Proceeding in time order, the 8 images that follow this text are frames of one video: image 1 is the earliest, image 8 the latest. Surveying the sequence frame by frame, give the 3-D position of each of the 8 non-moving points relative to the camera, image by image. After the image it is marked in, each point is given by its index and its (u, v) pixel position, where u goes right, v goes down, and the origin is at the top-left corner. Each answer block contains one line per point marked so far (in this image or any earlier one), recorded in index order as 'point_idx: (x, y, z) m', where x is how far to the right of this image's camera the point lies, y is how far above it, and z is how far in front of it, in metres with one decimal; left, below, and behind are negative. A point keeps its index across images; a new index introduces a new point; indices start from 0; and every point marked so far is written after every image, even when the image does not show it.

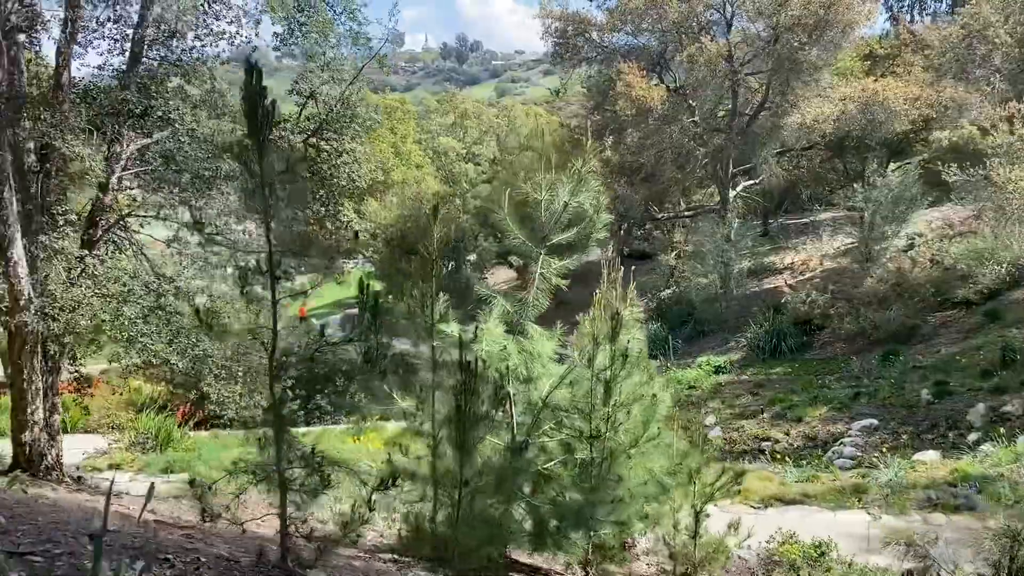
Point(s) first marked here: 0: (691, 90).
0: (+3.7, +4.1, +14.6) m
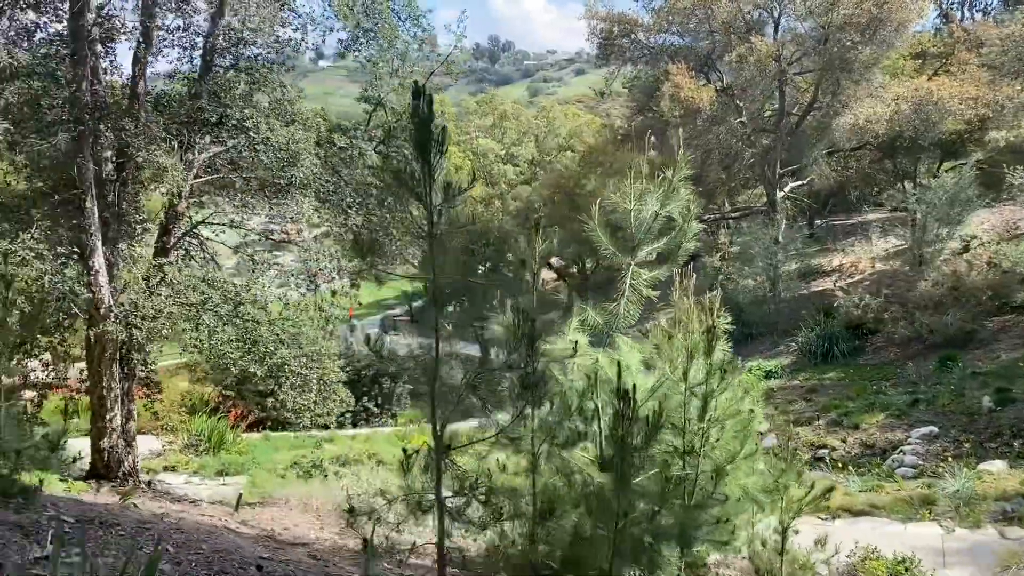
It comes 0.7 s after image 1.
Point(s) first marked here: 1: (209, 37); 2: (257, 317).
0: (+4.7, +4.0, +14.4) m
1: (-2.8, +2.3, +6.4) m
2: (-2.1, -0.3, +5.8) m
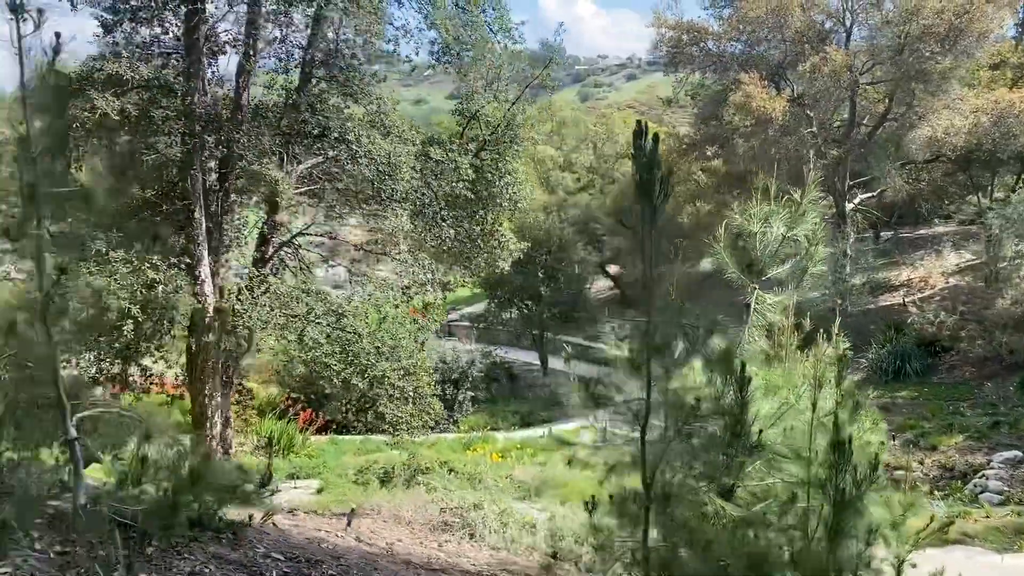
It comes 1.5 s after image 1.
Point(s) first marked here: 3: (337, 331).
0: (+6.0, +3.8, +14.1) m
1: (-1.9, +2.2, +6.5) m
2: (-1.2, -0.4, +5.8) m
3: (-1.4, -0.4, +5.8) m
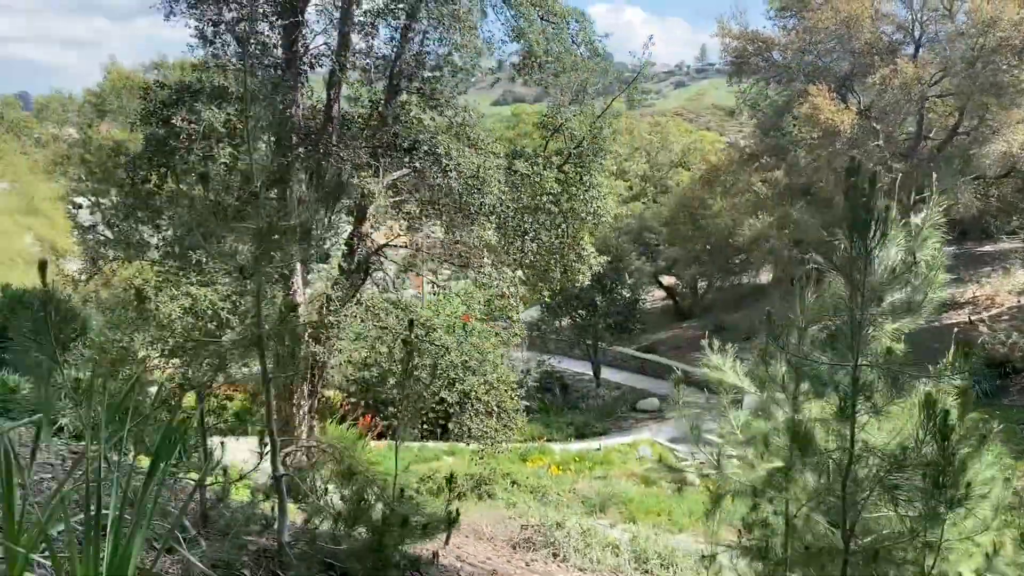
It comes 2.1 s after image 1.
0: (+7.2, +3.4, +13.8) m
1: (-1.1, +2.1, +6.5) m
2: (-0.5, -0.5, +5.8) m
3: (-0.6, -0.5, +5.8) m
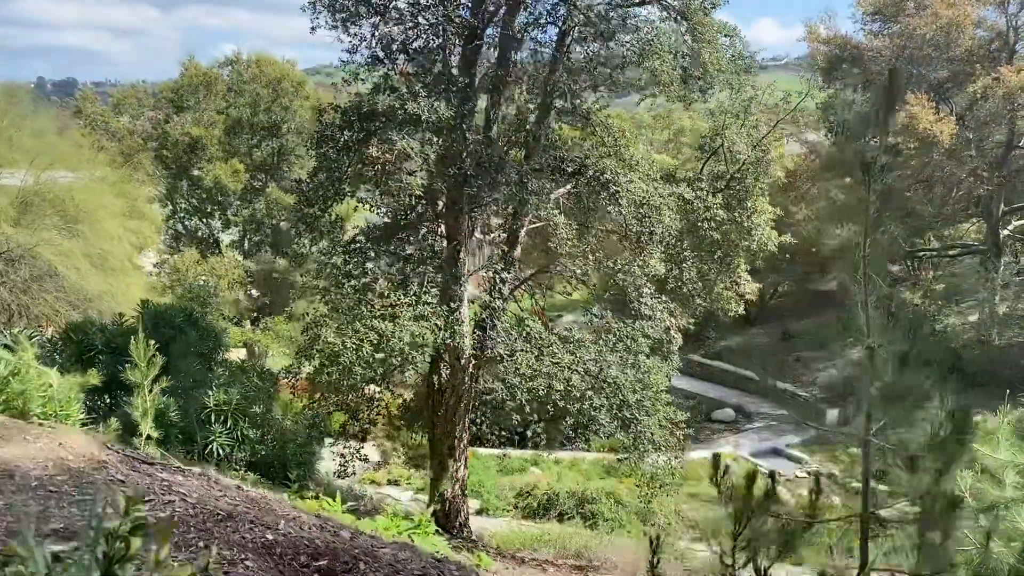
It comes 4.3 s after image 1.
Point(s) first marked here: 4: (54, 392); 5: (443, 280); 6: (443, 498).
0: (+8.8, +3.1, +13.3) m
1: (+0.4, +1.9, +6.3) m
2: (+0.9, -0.8, +5.6) m
3: (+0.7, -0.8, +5.5) m
4: (-2.9, -0.7, +4.5) m
5: (-0.5, +0.1, +5.5) m
6: (-0.6, -1.7, +5.9) m
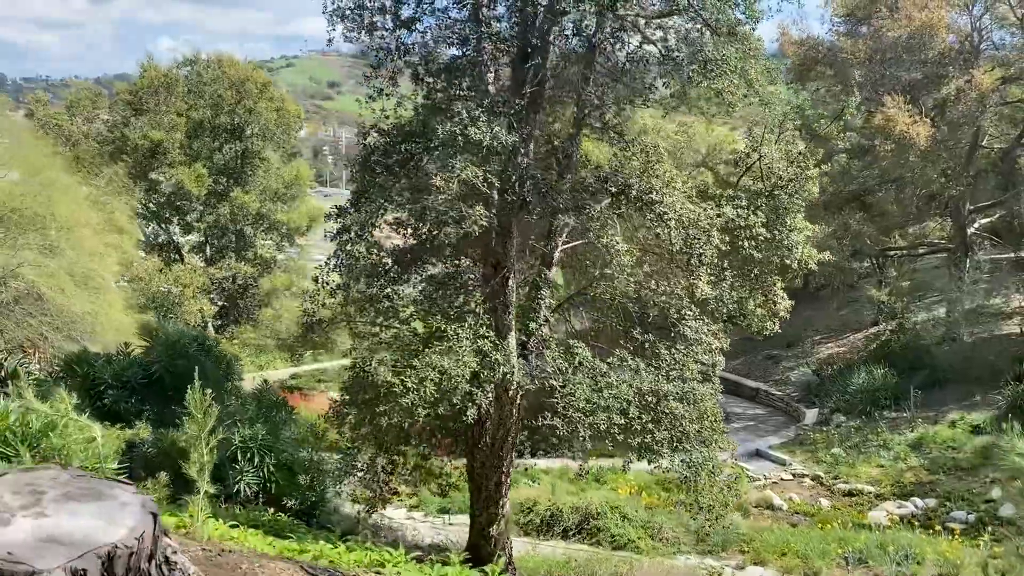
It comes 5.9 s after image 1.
0: (+8.6, +3.1, +13.8) m
1: (+0.7, +1.7, +6.1) m
2: (+1.3, -0.9, +5.5) m
3: (+1.1, -1.0, +5.4) m
4: (-2.5, -0.9, +4.1) m
5: (-0.1, -0.2, +5.3) m
6: (-0.2, -2.0, +5.6) m
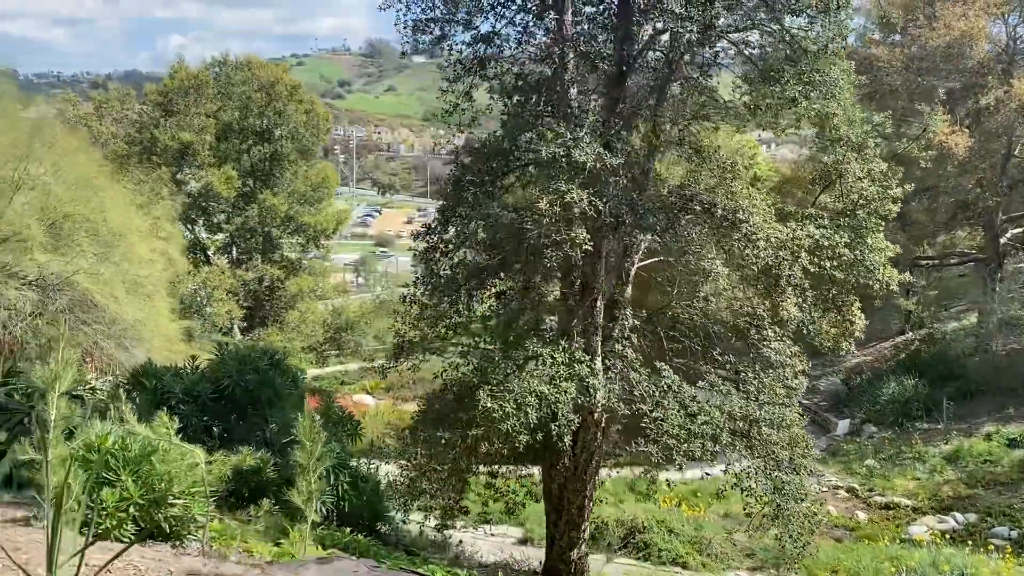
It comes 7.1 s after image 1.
0: (+9.3, +2.9, +13.6) m
1: (+1.3, +1.5, +6.0) m
2: (+1.9, -1.1, +5.4) m
3: (+1.8, -1.1, +5.3) m
4: (-1.8, -1.1, +4.1) m
5: (+0.5, -0.3, +5.2) m
6: (+0.4, -2.1, +5.6) m
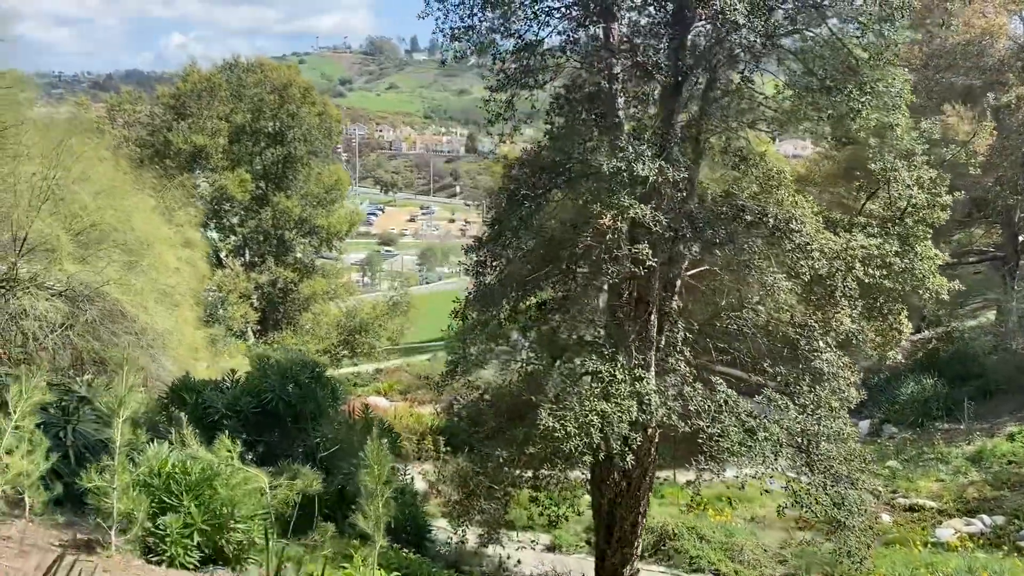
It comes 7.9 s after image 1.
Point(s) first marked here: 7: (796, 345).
0: (+9.6, +2.9, +13.5) m
1: (+1.7, +1.5, +5.9) m
2: (+2.3, -1.2, +5.3) m
3: (+2.1, -1.2, +5.2) m
4: (-1.5, -1.2, +4.0) m
5: (+0.9, -0.4, +5.1) m
6: (+0.8, -2.2, +5.5) m
7: (+2.2, -0.4, +5.5) m
